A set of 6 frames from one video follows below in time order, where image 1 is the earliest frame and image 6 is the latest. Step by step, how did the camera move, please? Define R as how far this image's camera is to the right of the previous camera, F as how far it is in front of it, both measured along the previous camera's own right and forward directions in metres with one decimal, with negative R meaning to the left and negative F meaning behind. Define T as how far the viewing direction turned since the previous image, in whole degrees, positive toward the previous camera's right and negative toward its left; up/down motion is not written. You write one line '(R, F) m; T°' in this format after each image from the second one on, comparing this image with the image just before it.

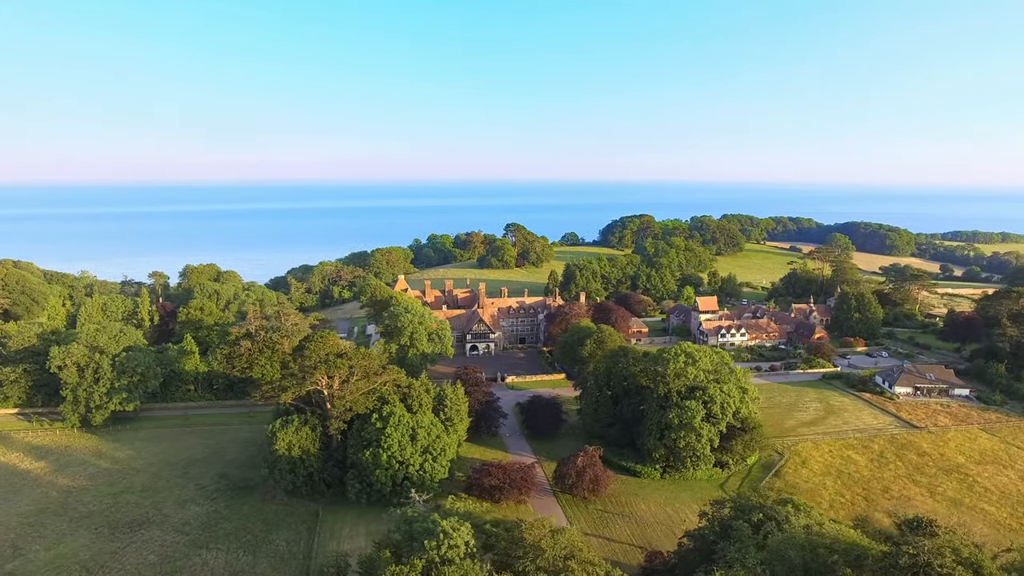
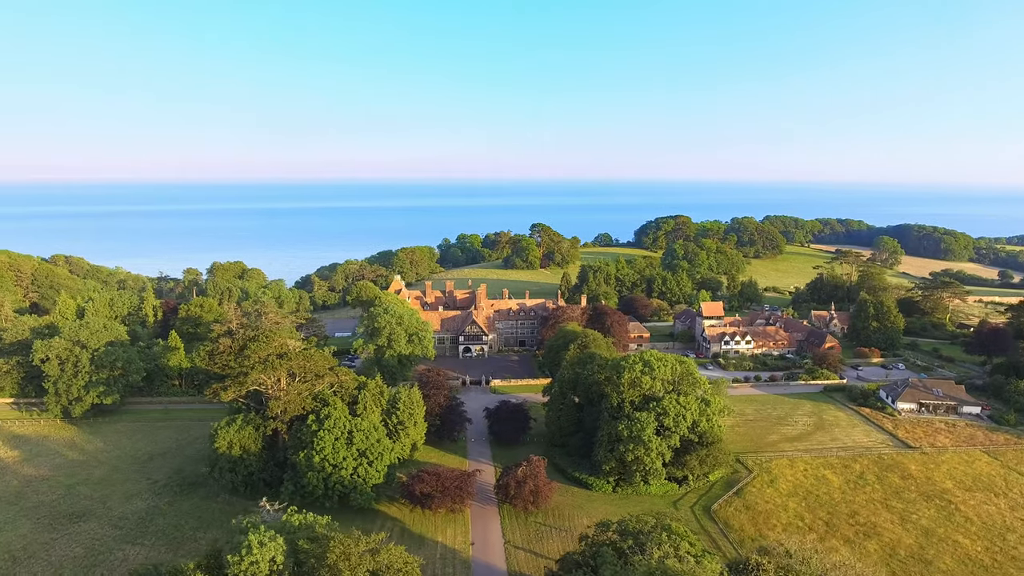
(+5.8, +1.2) m; -4°
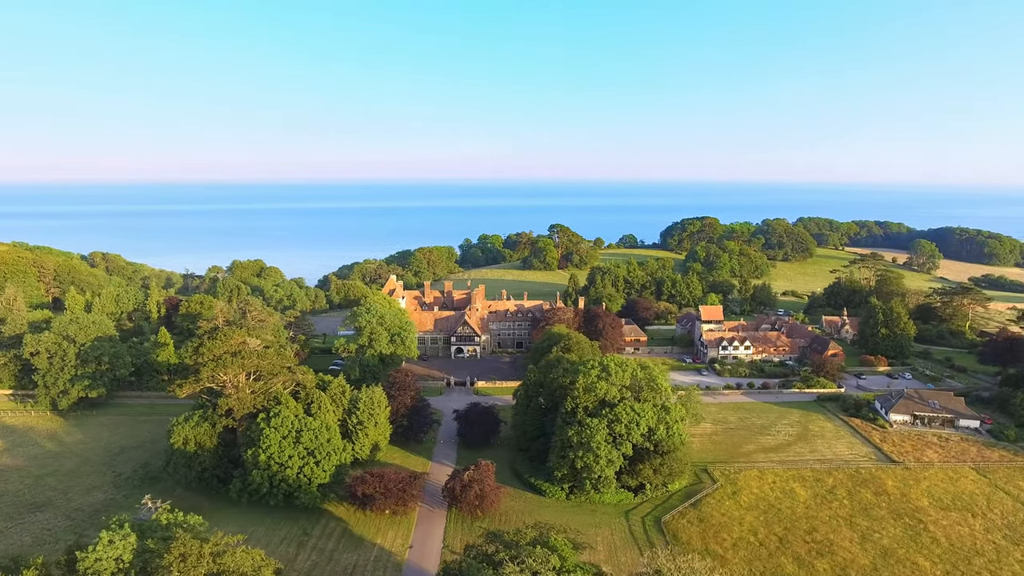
(+4.8, +0.6) m; -3°
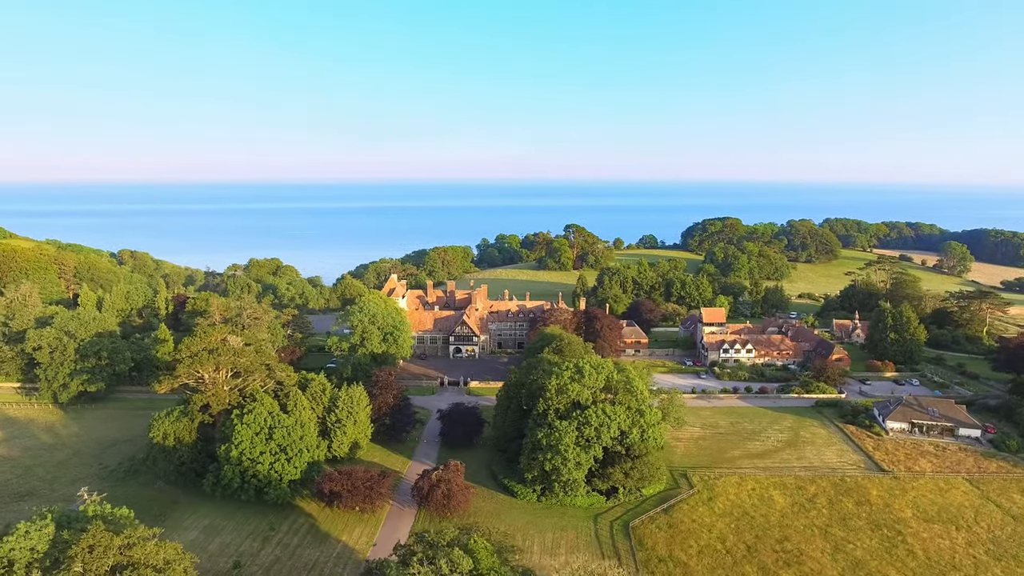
(+3.1, +0.2) m; -2°
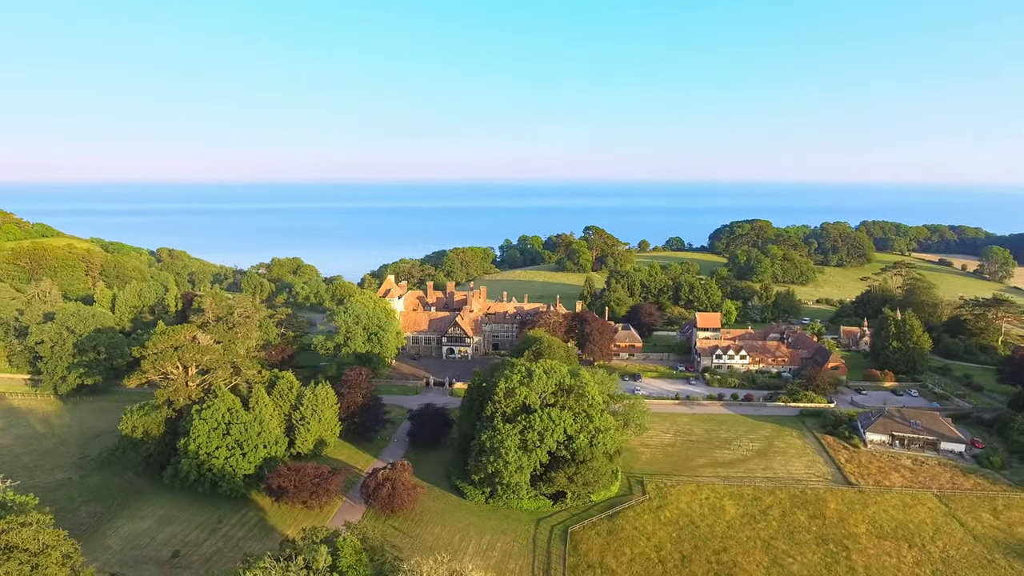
(+5.0, -0.2) m; -3°
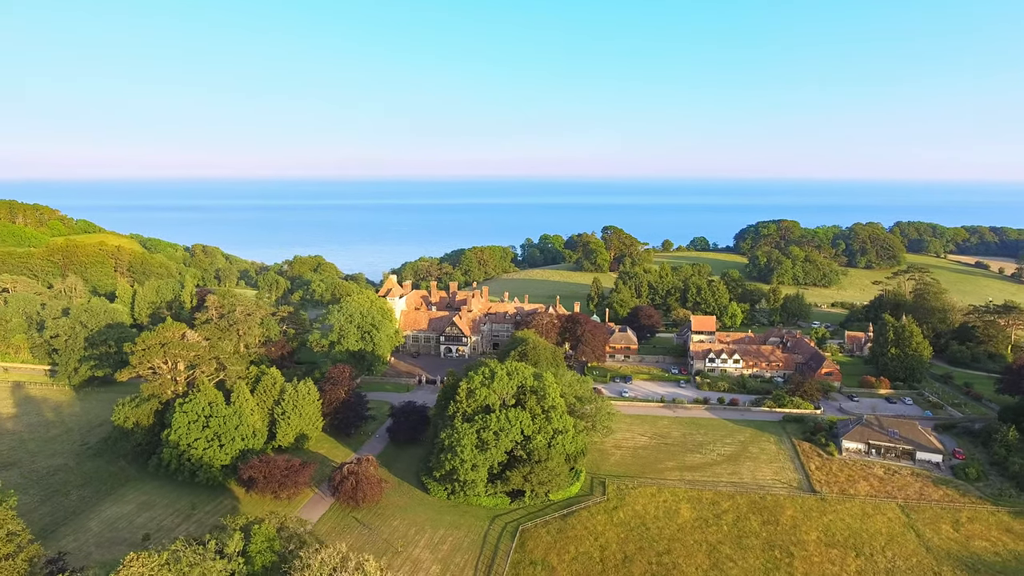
(+4.2, -1.0) m; -3°
